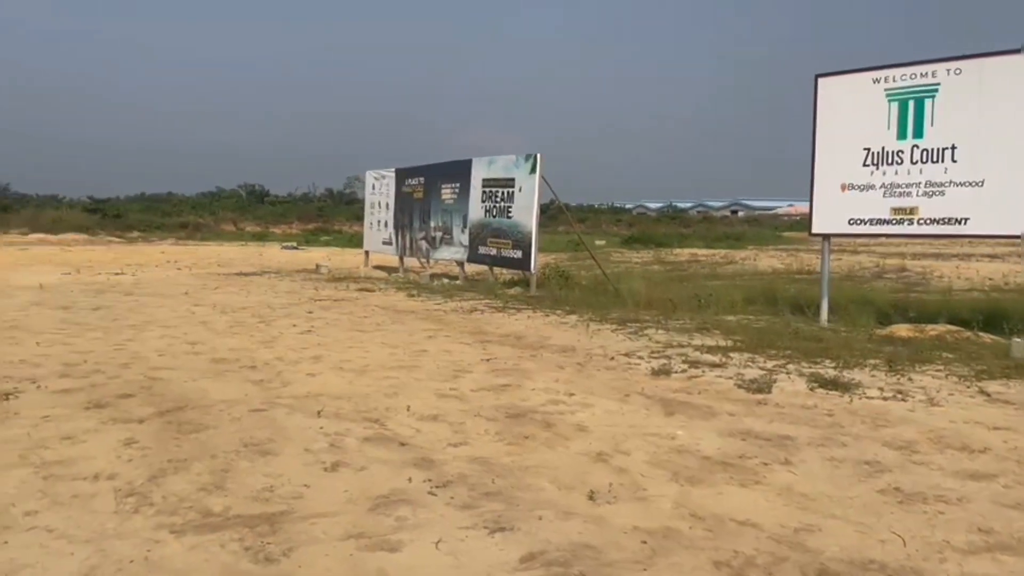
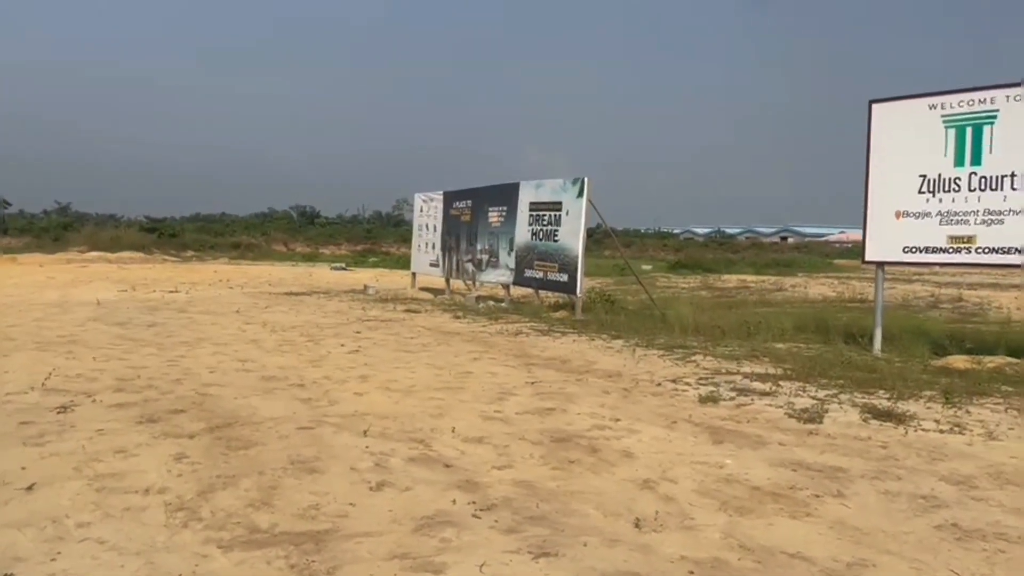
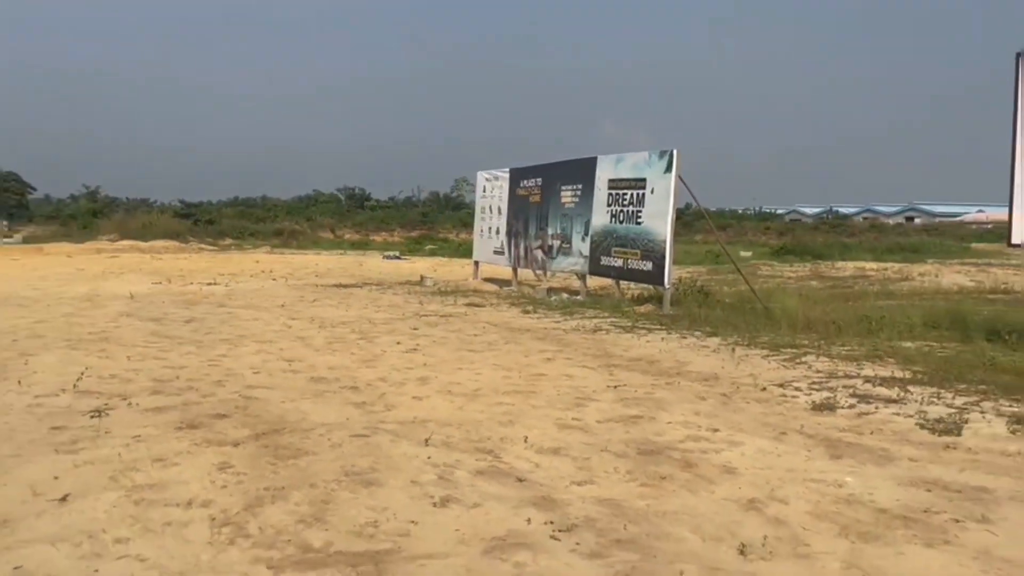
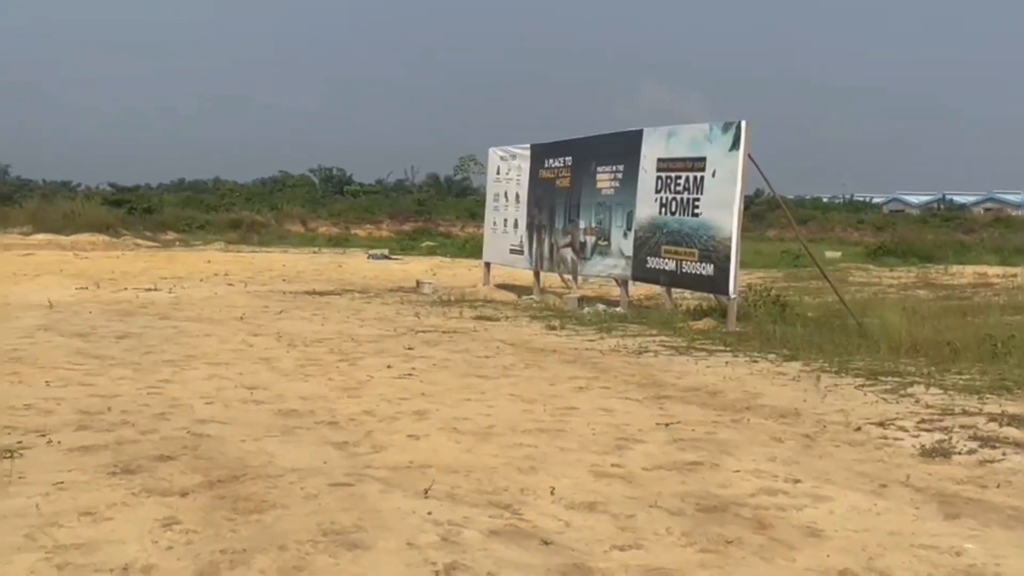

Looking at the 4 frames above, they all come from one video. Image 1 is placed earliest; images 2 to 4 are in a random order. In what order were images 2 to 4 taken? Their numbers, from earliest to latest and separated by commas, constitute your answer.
2, 4, 3
